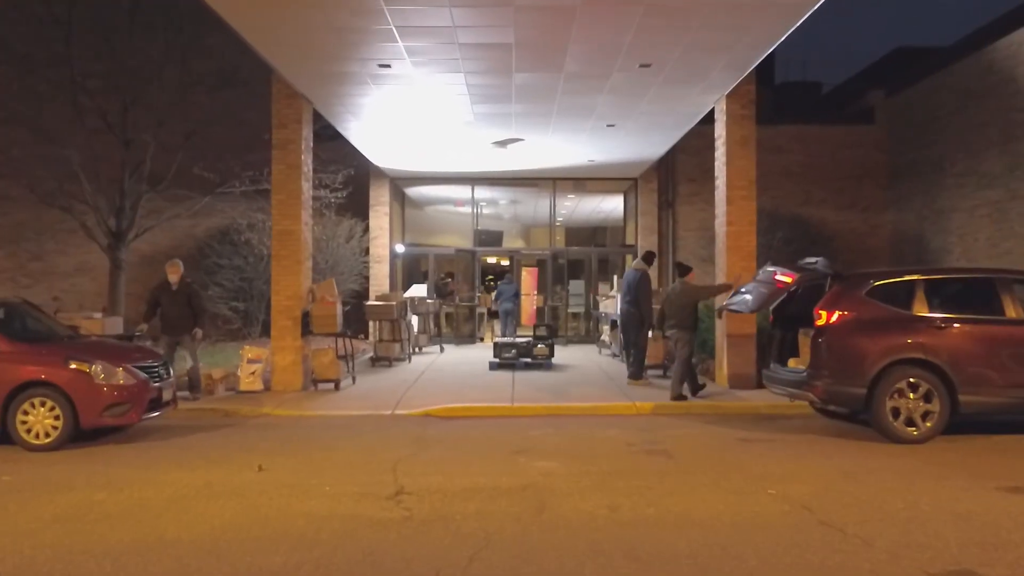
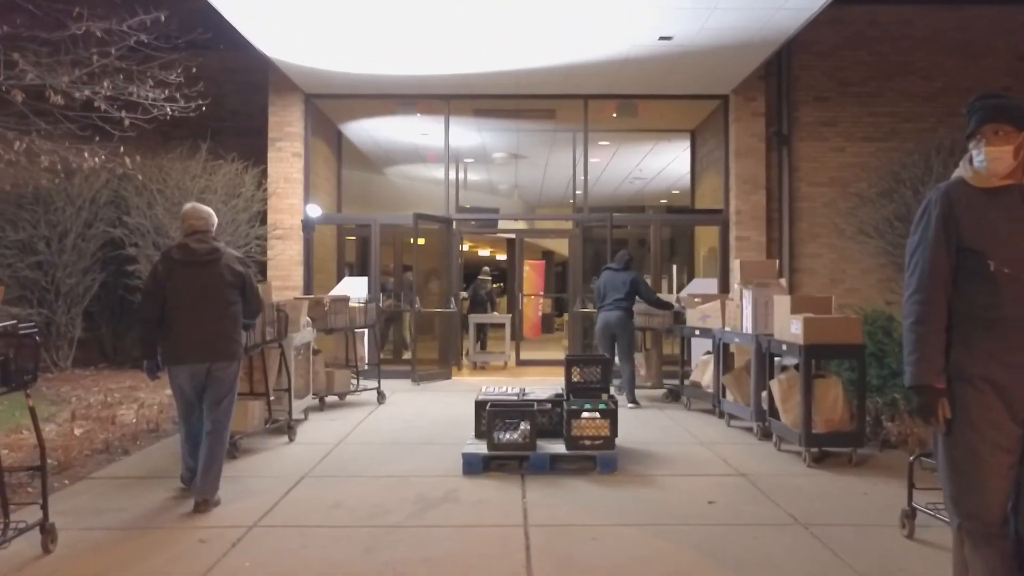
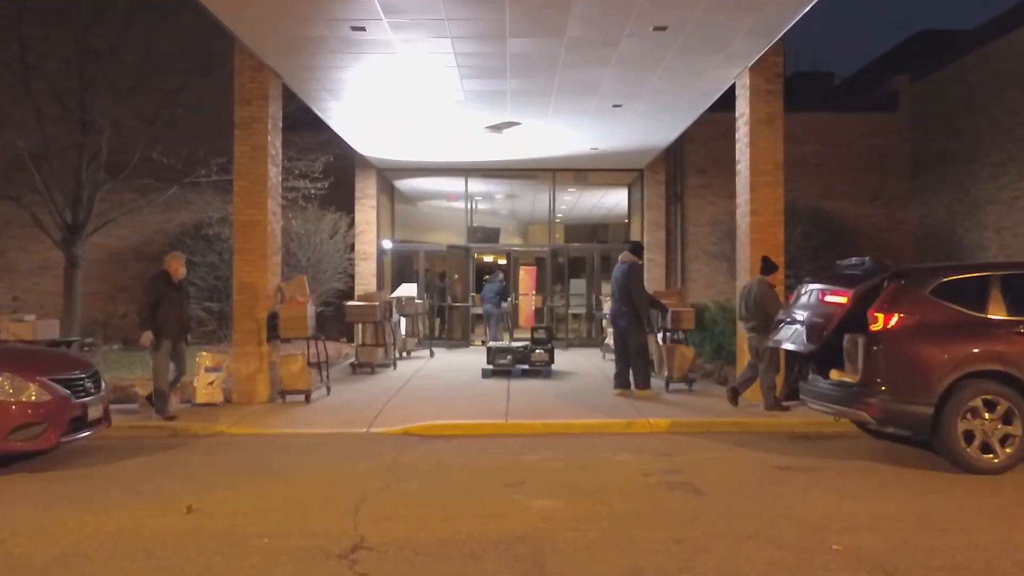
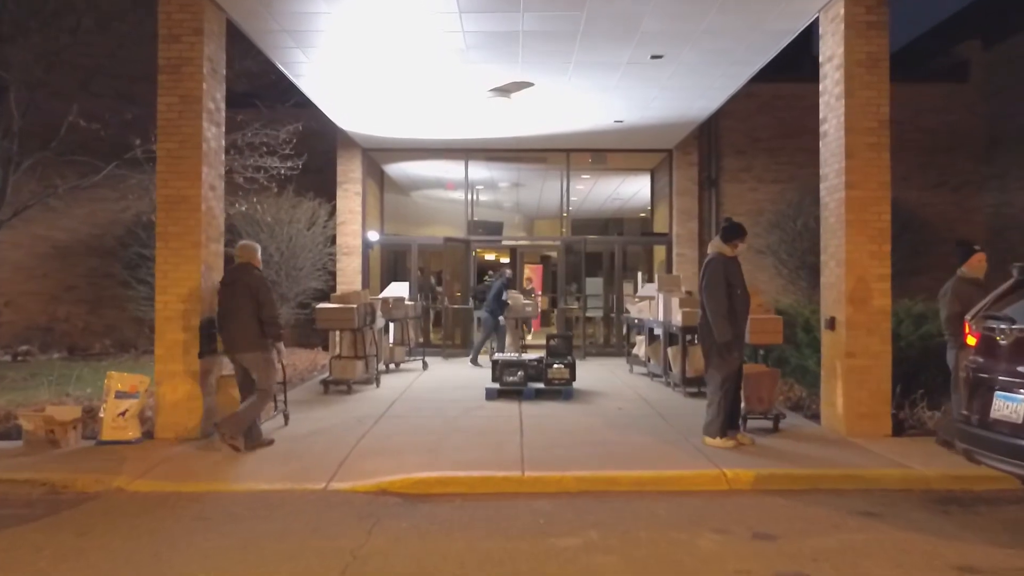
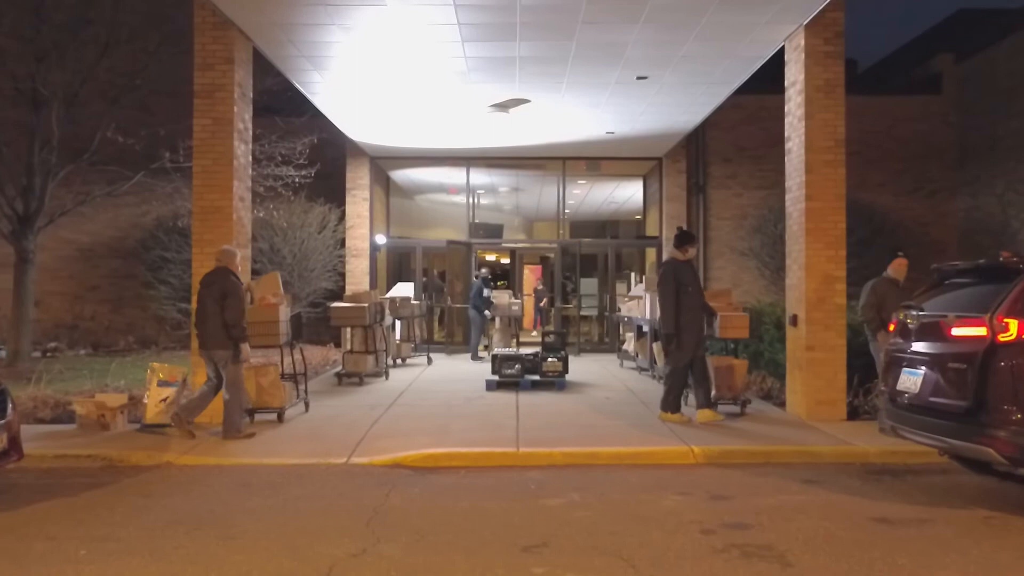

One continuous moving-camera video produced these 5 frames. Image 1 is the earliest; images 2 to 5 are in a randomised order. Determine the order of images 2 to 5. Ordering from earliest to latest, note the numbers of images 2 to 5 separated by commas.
3, 5, 4, 2
